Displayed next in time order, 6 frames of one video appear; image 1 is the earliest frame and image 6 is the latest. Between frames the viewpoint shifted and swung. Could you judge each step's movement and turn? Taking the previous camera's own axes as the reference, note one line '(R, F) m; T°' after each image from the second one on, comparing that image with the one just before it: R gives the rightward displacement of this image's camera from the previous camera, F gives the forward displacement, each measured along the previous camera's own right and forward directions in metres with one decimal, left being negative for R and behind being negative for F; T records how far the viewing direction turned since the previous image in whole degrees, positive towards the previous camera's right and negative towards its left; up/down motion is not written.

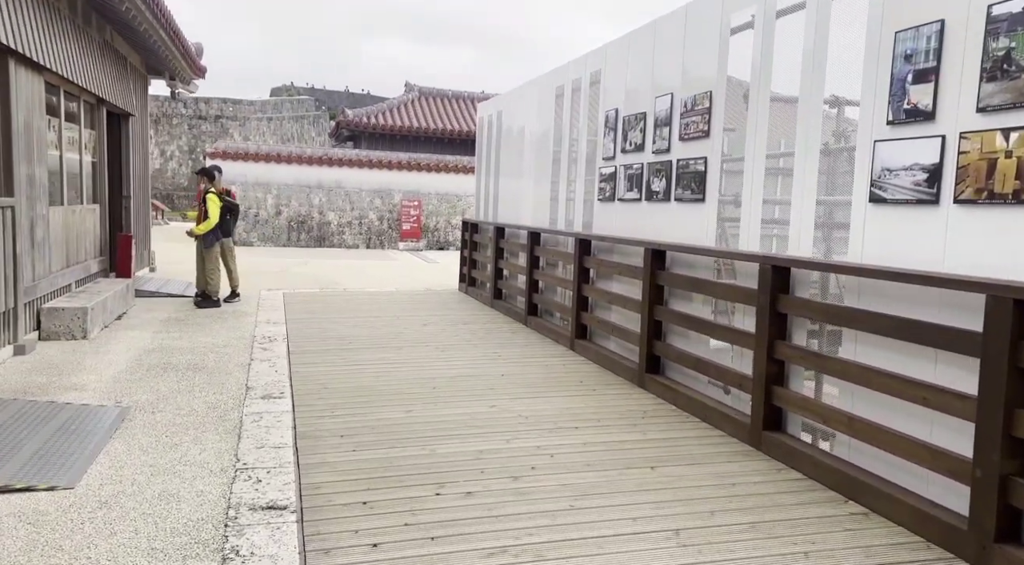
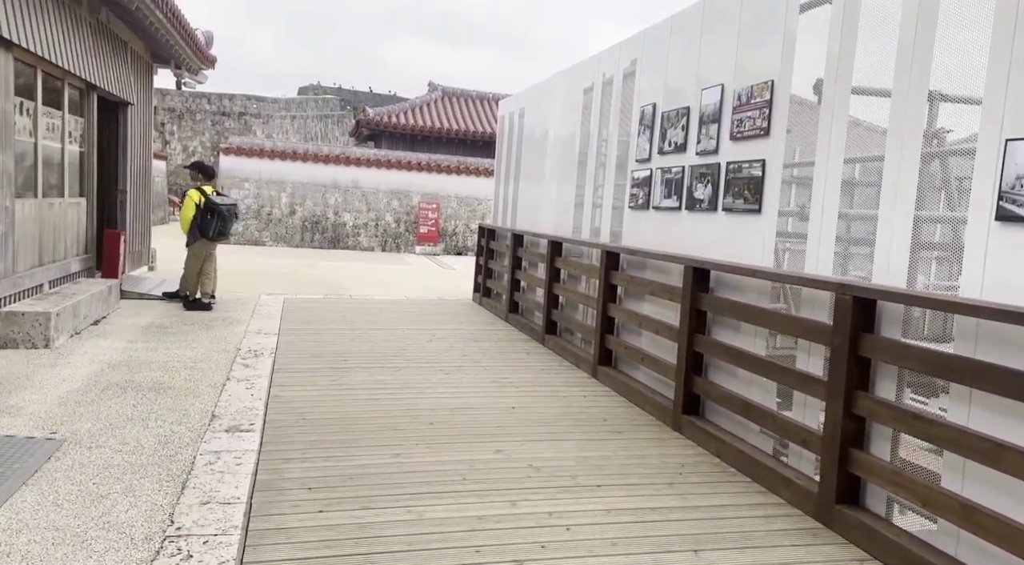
(0.0, +0.8) m; -1°
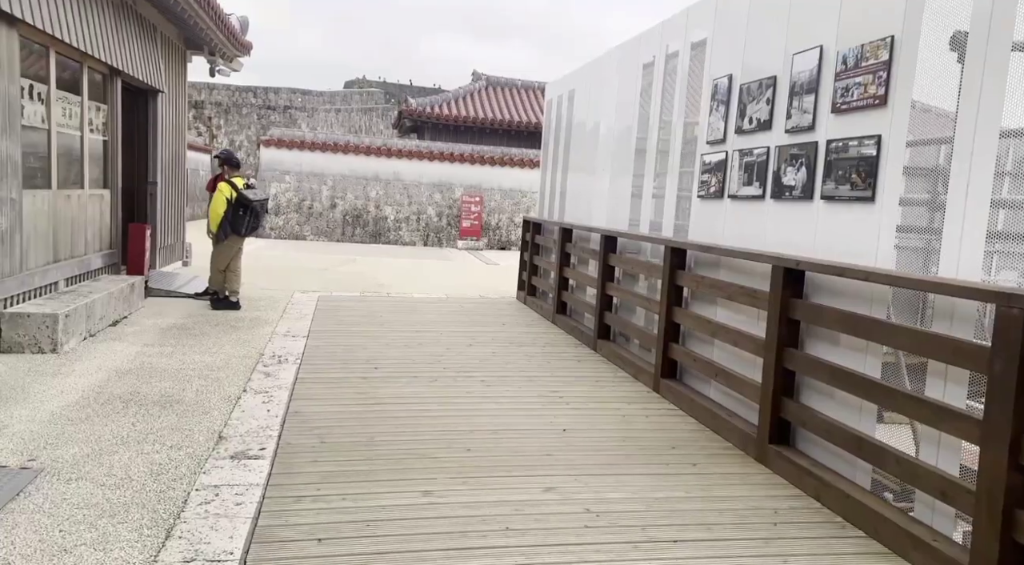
(0.0, +0.6) m; -3°
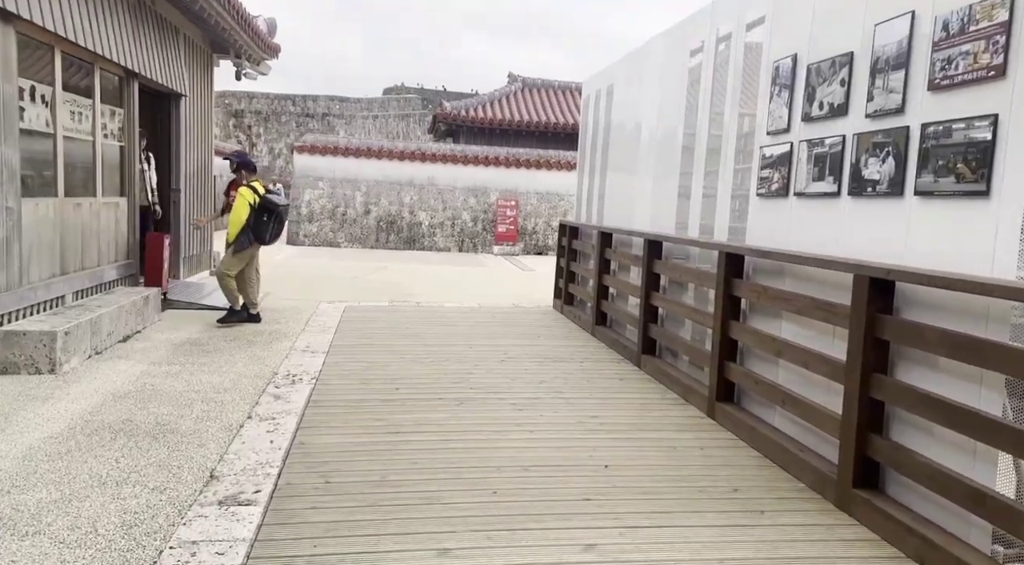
(0.0, +0.5) m; -3°
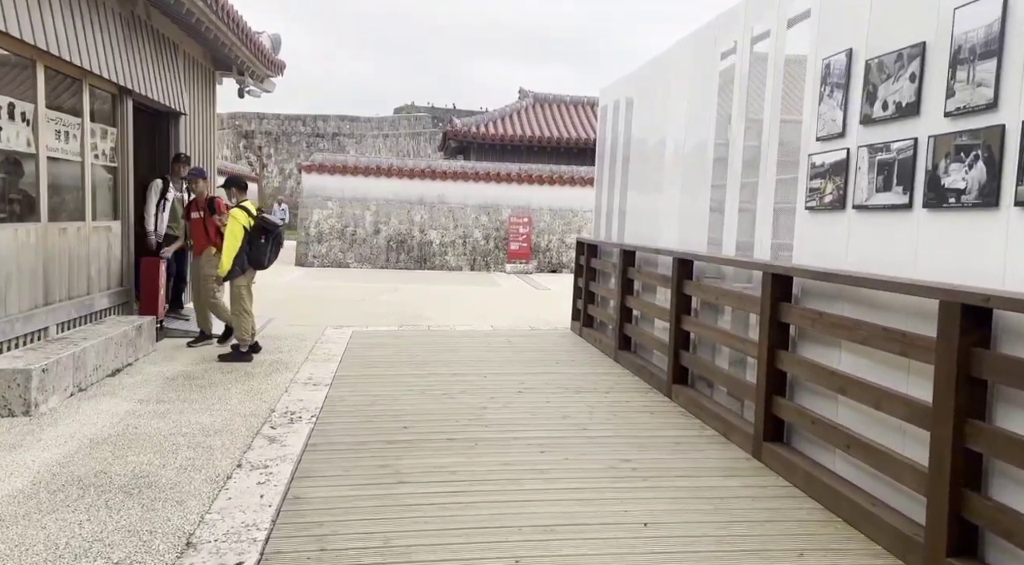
(0.0, +0.5) m; -1°
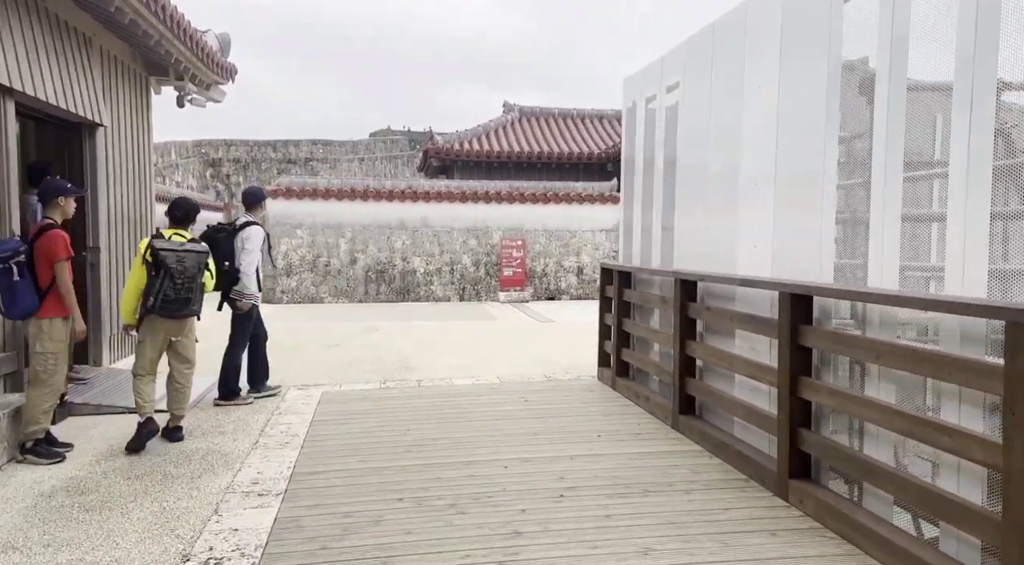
(-0.2, +1.7) m; +1°
